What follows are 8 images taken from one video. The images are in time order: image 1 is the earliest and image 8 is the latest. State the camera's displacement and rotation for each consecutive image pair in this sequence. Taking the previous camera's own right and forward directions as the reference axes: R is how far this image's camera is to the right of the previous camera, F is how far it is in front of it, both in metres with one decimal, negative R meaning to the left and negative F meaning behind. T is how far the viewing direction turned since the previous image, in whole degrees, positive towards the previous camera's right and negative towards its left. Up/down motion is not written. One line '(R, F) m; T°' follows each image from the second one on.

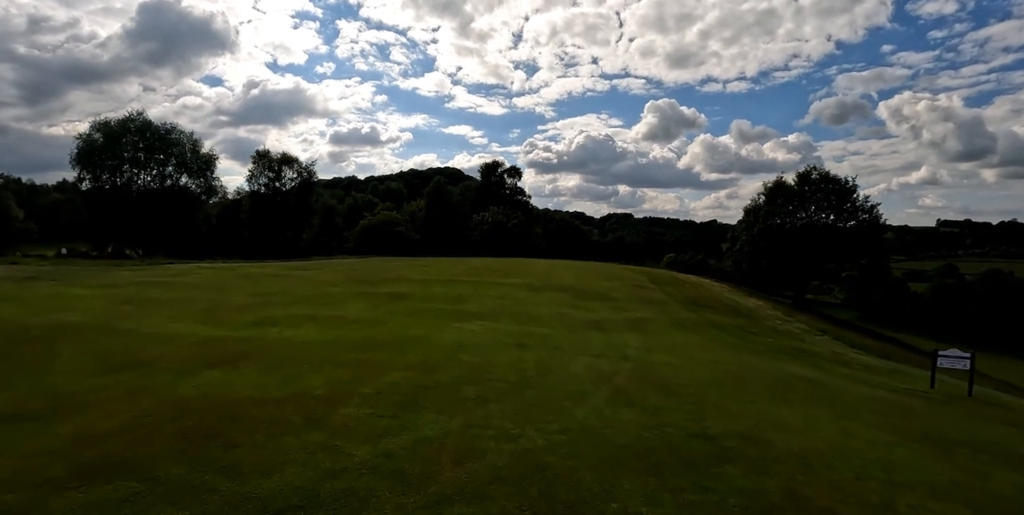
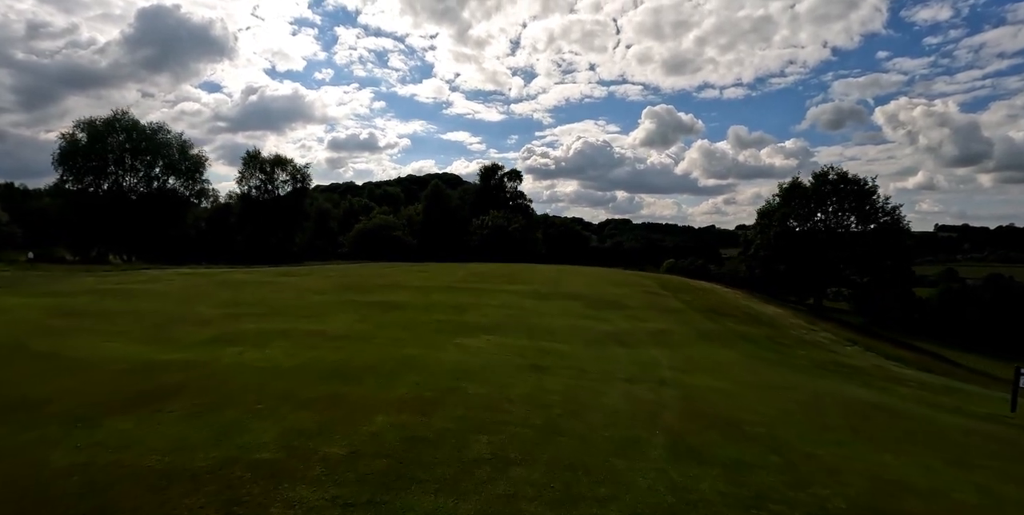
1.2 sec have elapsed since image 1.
(-0.5, +3.3) m; 0°
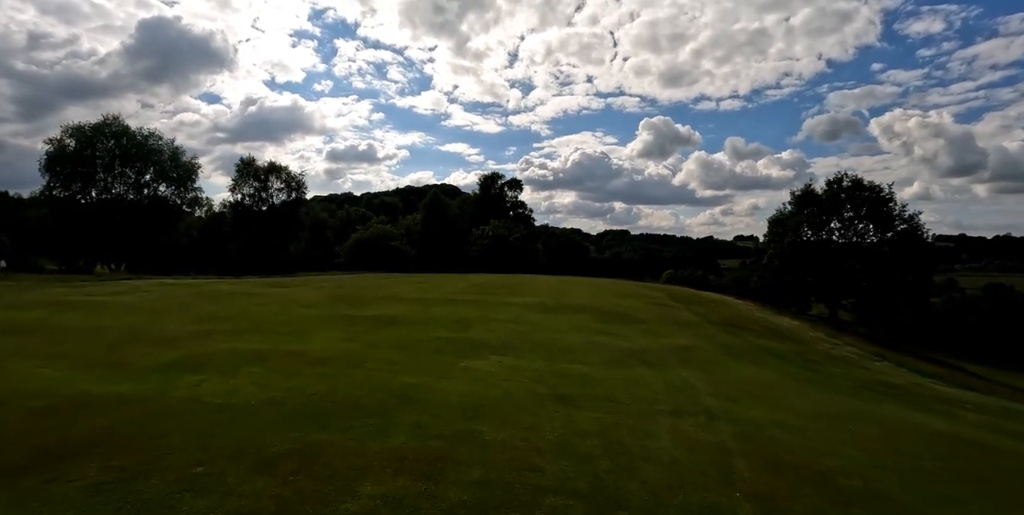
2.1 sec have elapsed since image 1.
(-0.5, +2.5) m; 0°
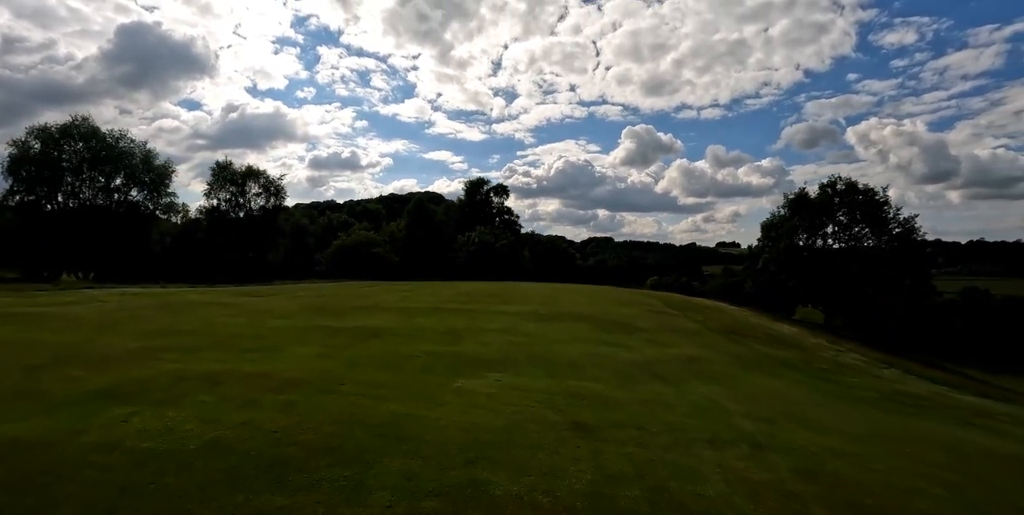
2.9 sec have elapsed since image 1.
(-0.4, +2.1) m; +2°
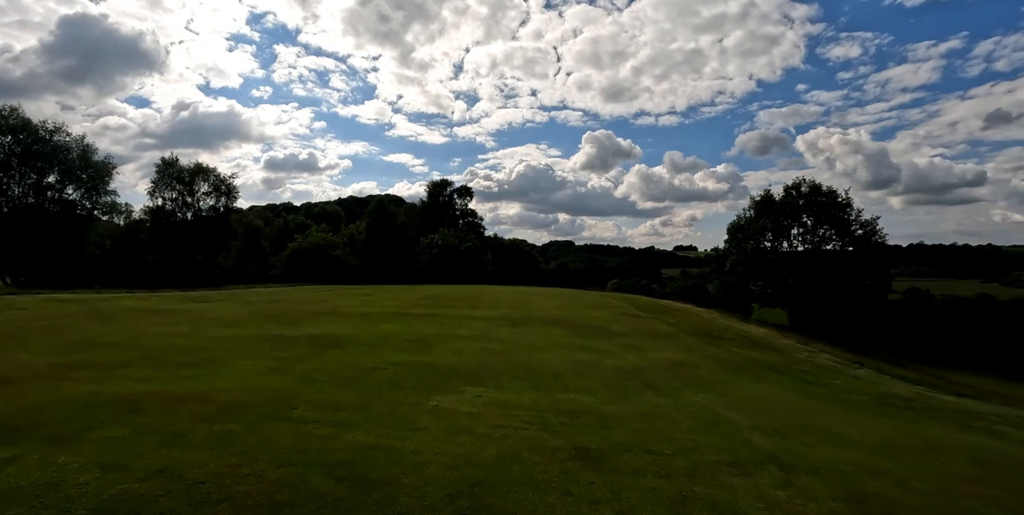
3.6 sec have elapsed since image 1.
(-0.5, +1.8) m; +4°
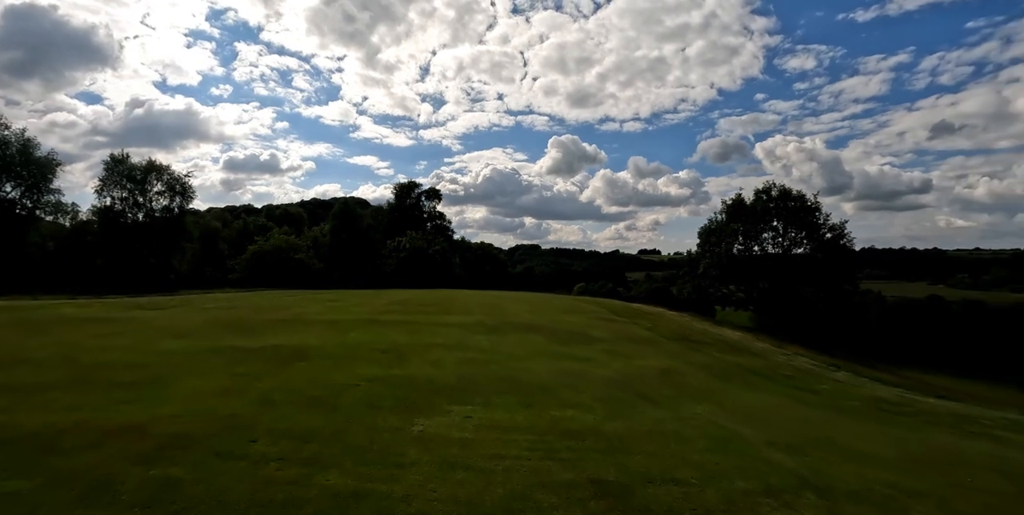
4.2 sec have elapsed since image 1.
(-0.6, +1.4) m; +3°
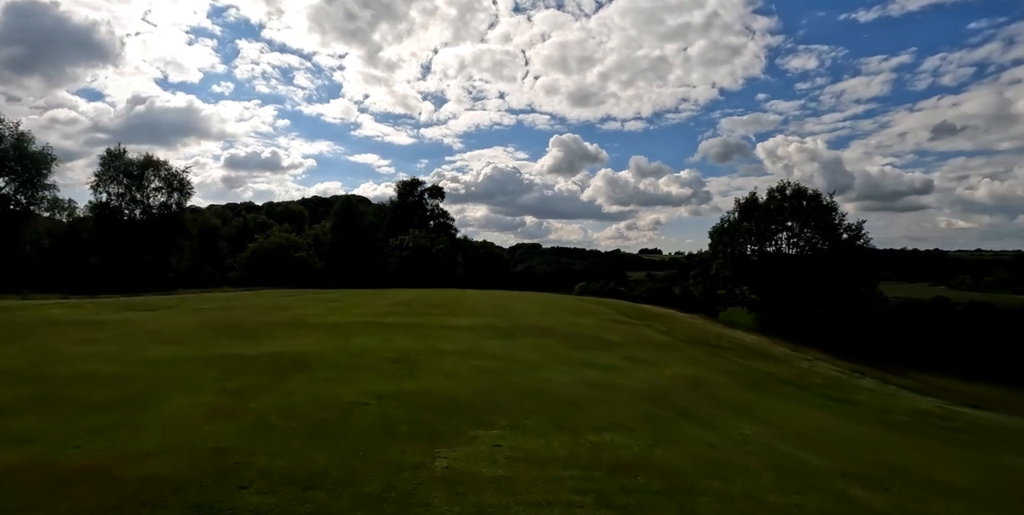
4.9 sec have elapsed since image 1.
(-0.7, +1.7) m; 0°
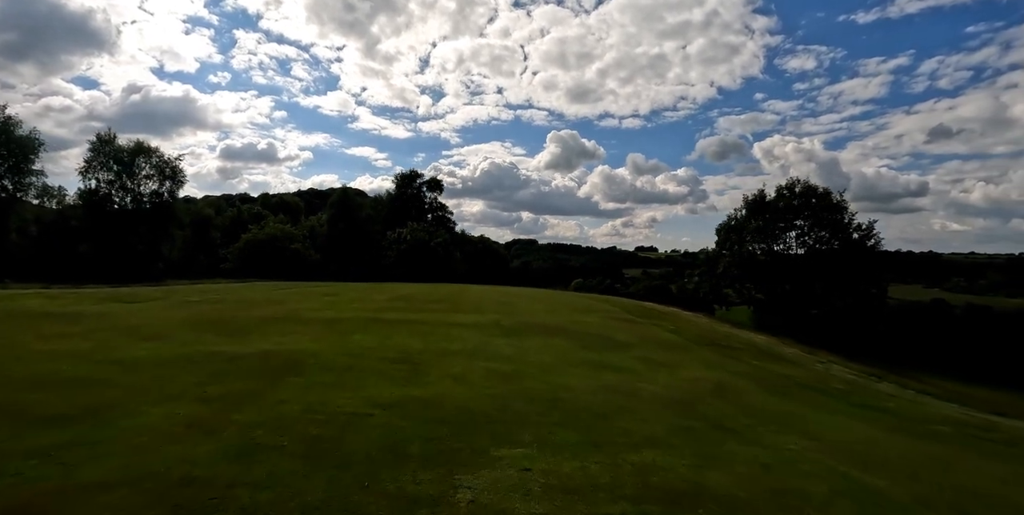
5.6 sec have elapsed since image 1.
(-0.6, +1.6) m; 0°
